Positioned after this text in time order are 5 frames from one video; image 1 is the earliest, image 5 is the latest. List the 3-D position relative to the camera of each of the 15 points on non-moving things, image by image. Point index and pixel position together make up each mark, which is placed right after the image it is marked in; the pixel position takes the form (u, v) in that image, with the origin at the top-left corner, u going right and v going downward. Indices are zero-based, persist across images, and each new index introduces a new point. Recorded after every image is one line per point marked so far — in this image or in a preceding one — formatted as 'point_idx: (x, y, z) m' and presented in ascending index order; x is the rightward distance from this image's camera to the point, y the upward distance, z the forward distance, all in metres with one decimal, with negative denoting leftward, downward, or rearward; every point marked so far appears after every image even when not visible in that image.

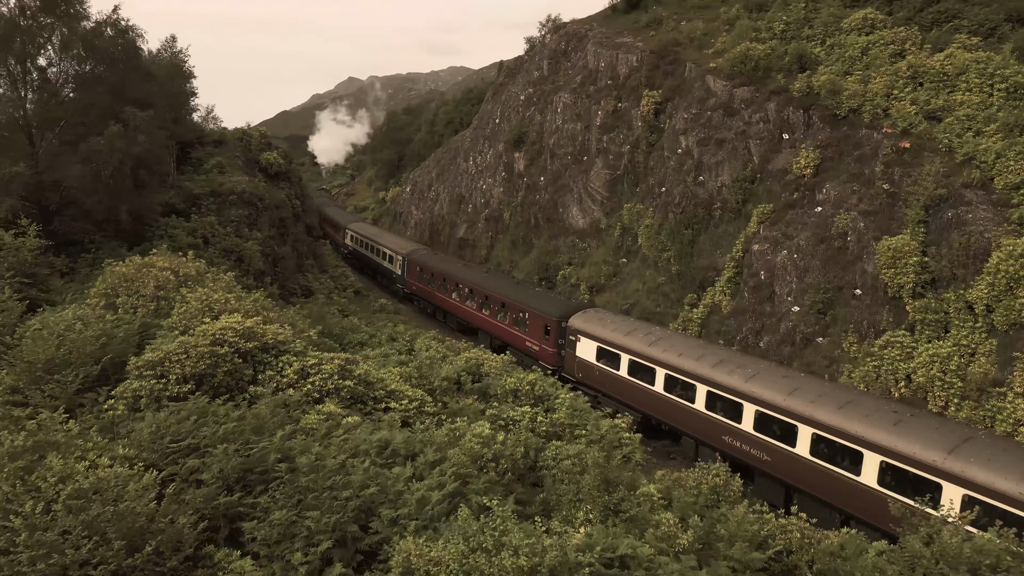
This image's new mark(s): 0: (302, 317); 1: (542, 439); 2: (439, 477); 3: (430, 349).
0: (-5.4, -0.8, +18.1) m
1: (+0.5, -2.6, +12.4) m
2: (-0.9, -2.4, +9.1) m
3: (-2.1, -1.6, +17.9) m
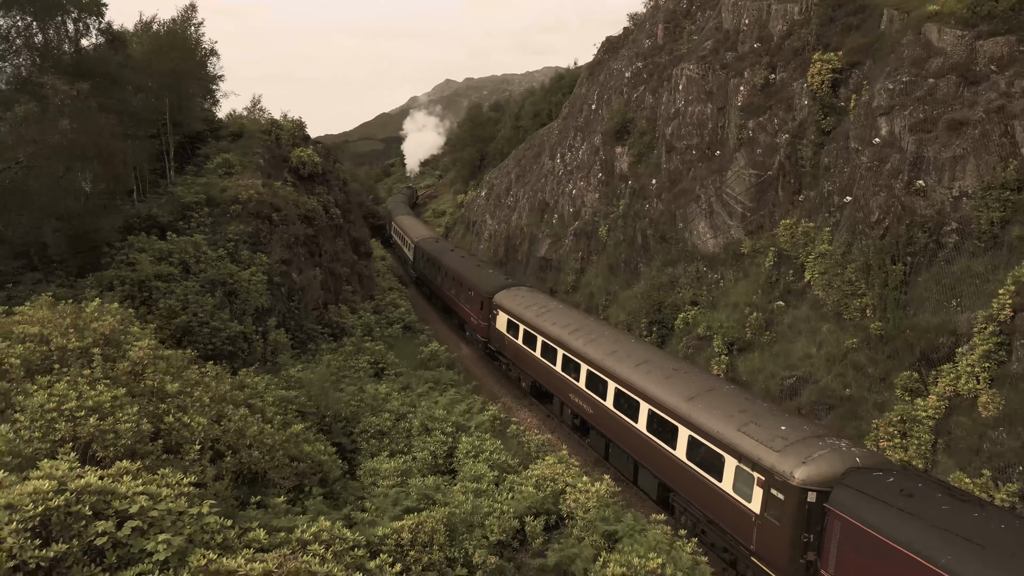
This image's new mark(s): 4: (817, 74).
0: (-3.7, -1.9, +11.8) m
1: (+1.4, -3.8, +5.4) m
2: (-0.5, -3.5, +2.3) m
3: (-0.5, -2.7, +11.2) m
4: (+6.8, +4.8, +15.9) m
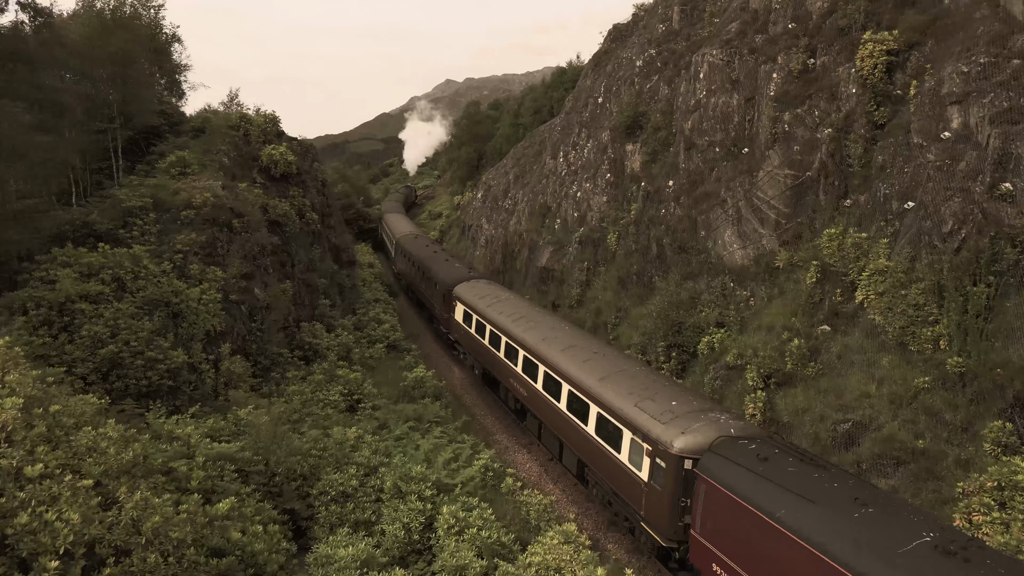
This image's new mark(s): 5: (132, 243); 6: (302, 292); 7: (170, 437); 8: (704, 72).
0: (-3.8, -2.3, +9.4) m
1: (+1.3, -4.2, +3.0) m
2: (-0.6, -3.9, -0.1) m
3: (-0.6, -3.1, +8.8) m
4: (+6.7, +4.4, +13.5) m
5: (-7.3, +0.9, +13.8) m
6: (-5.4, -0.1, +18.3) m
7: (-4.8, -2.1, +10.0) m
8: (+4.7, +5.3, +17.6) m
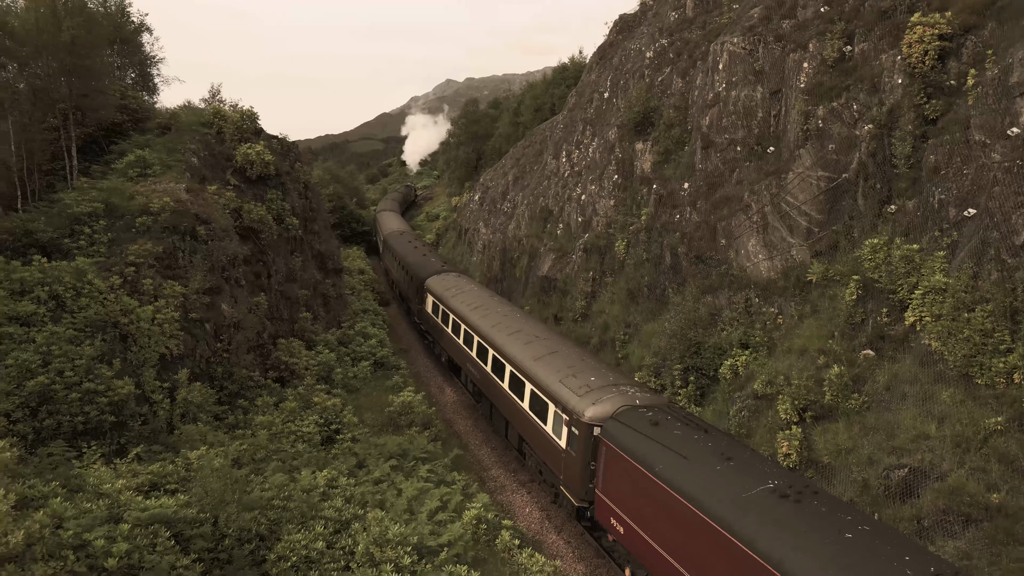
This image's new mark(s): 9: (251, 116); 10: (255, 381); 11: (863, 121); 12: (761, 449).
0: (-3.9, -2.6, +7.8) m
1: (+1.2, -4.5, +1.3) m
2: (-0.6, -4.2, -1.8) m
3: (-0.6, -3.4, +7.1) m
4: (+6.7, +4.1, +11.8) m
5: (-7.4, +0.6, +12.1) m
6: (-5.4, -0.4, +16.7) m
7: (-4.8, -2.4, +8.4) m
8: (+4.7, +5.0, +16.0) m
9: (-7.0, +4.6, +19.0) m
10: (-5.0, -1.8, +13.9) m
11: (+6.2, +3.0, +12.6) m
12: (+4.0, -2.6, +11.4) m
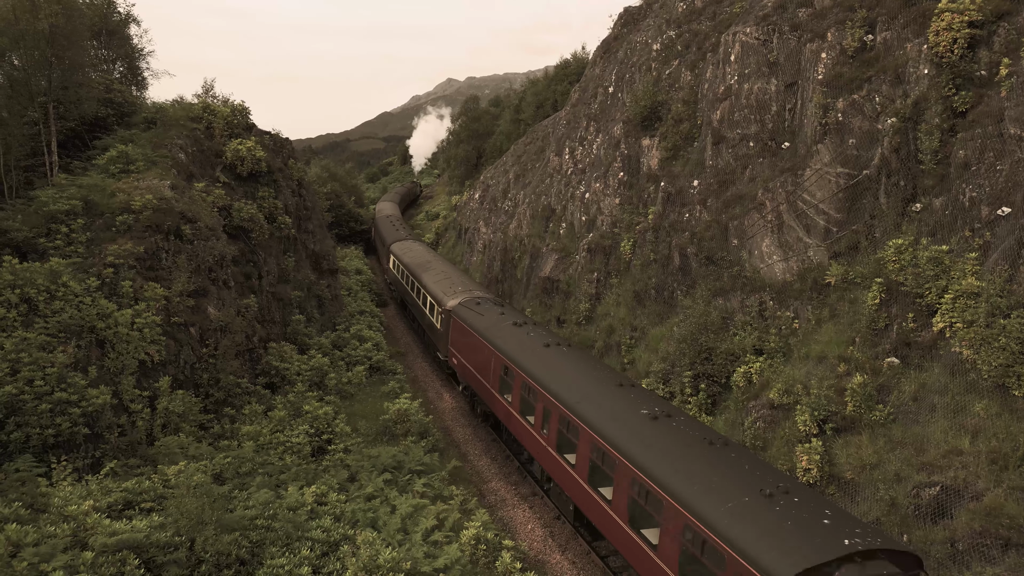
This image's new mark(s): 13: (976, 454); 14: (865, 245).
0: (-3.8, -2.6, +7.1) m
1: (+1.2, -4.6, +0.6) m
2: (-0.6, -4.3, -2.5) m
3: (-0.6, -3.4, +6.4) m
4: (+6.7, +4.0, +11.1) m
5: (-7.3, +0.5, +11.4) m
6: (-5.4, -0.4, +16.0) m
7: (-4.8, -2.5, +7.7) m
8: (+4.7, +5.0, +15.3) m
9: (-6.9, +4.6, +18.3) m
10: (-5.0, -1.9, +13.3) m
11: (+6.2, +2.9, +11.9) m
12: (+4.0, -2.6, +10.7) m
13: (+5.7, -2.0, +8.8) m
14: (+5.8, +0.7, +11.7) m
